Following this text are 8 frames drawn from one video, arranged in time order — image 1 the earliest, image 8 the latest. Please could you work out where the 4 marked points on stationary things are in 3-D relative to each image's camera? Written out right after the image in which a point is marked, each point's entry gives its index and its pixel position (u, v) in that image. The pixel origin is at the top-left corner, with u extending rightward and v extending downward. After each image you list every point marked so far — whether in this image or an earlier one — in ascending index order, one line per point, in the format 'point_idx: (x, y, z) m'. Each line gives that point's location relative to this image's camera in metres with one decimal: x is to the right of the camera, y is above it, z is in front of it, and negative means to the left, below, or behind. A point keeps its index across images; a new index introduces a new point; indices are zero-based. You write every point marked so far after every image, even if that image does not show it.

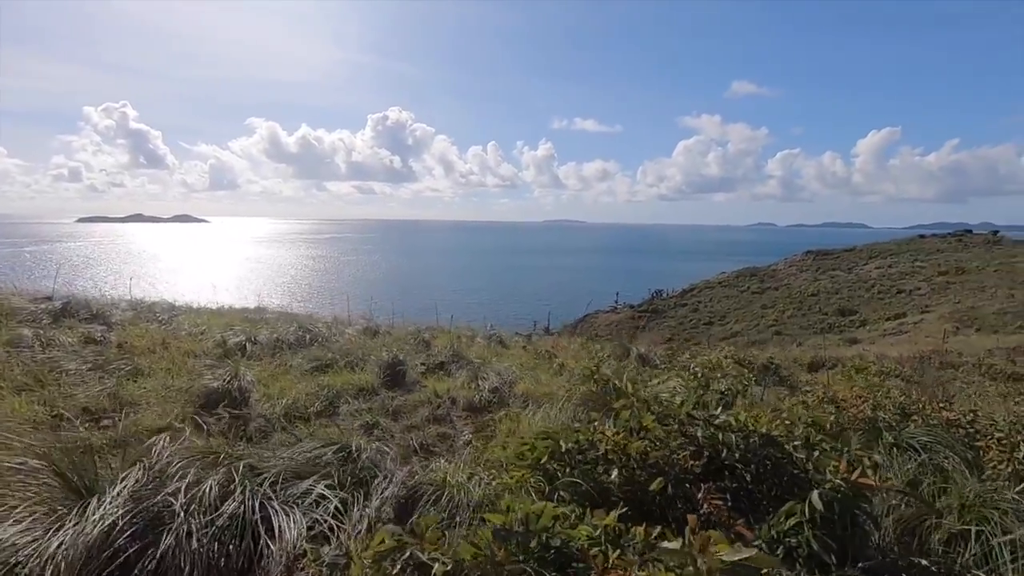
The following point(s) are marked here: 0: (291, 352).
0: (-3.1, -0.9, +7.6) m
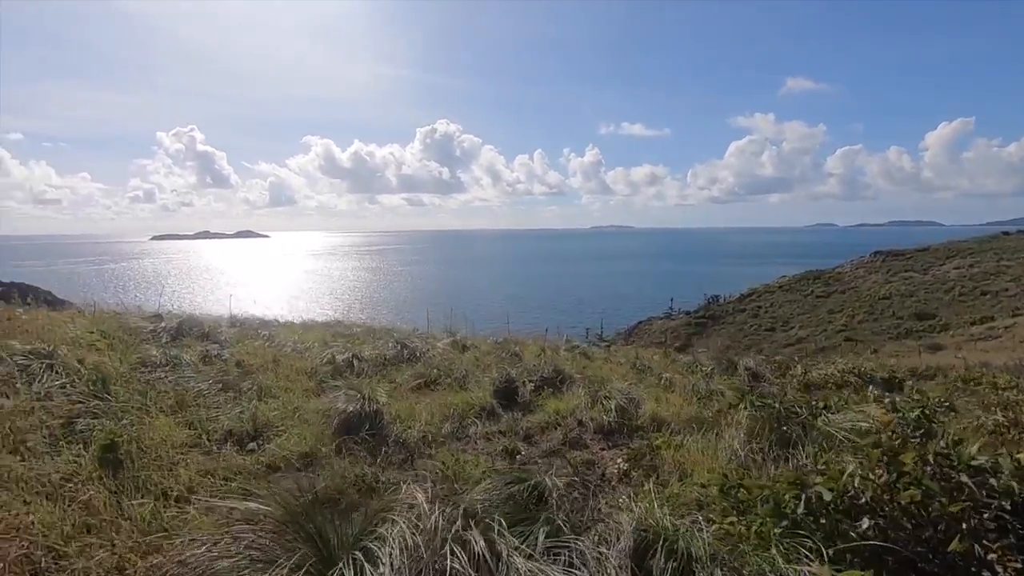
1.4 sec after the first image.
0: (-1.6, -1.1, +7.5) m
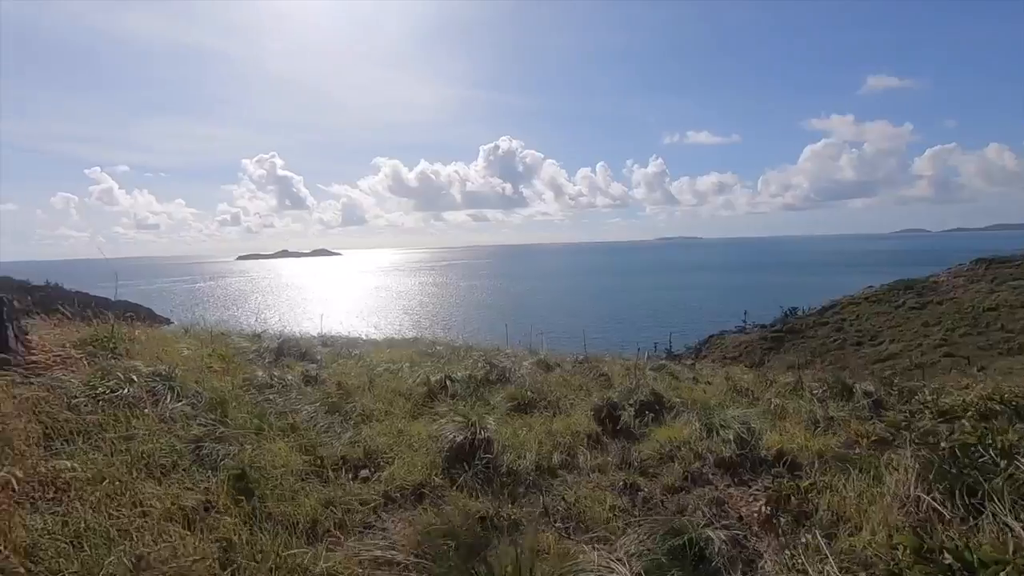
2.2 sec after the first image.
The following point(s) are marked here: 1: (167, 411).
0: (-0.3, -1.4, +7.4) m
1: (-3.2, -1.1, +4.9) m
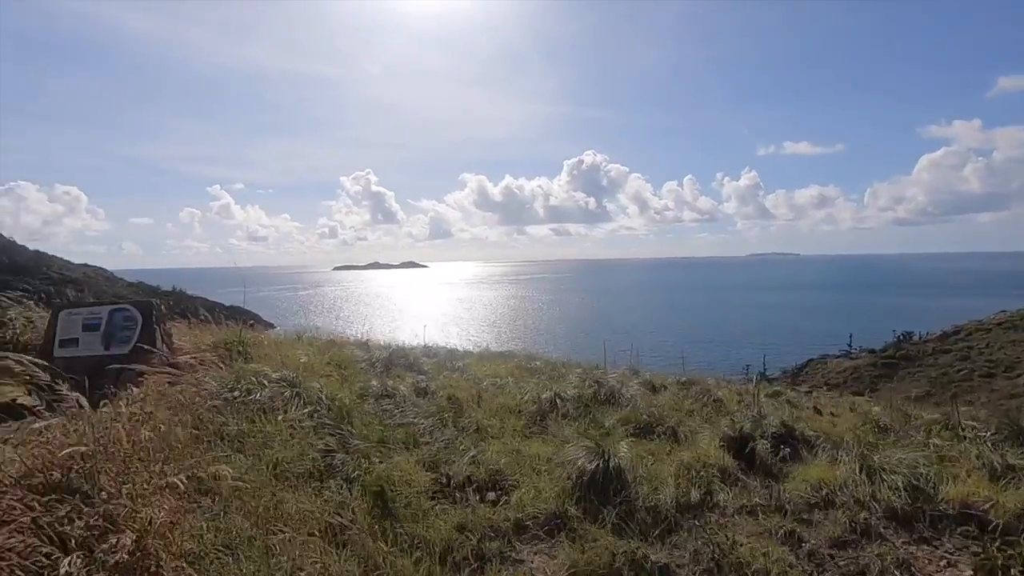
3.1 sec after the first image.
0: (+1.2, -1.6, +7.0) m
1: (-2.0, -1.2, +5.0) m
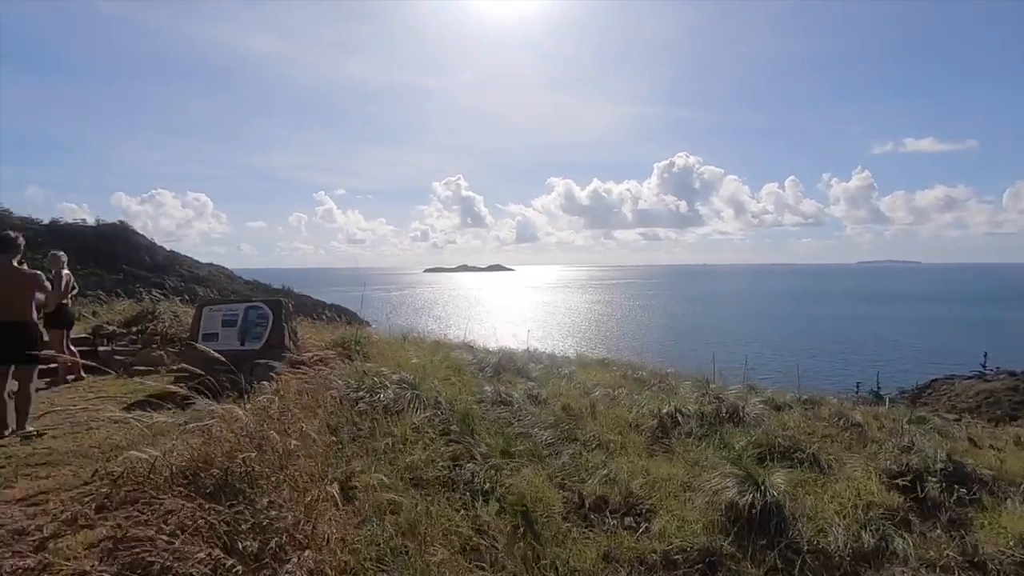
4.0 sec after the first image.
0: (+2.6, -1.7, +6.5) m
1: (-0.9, -1.2, +5.0) m
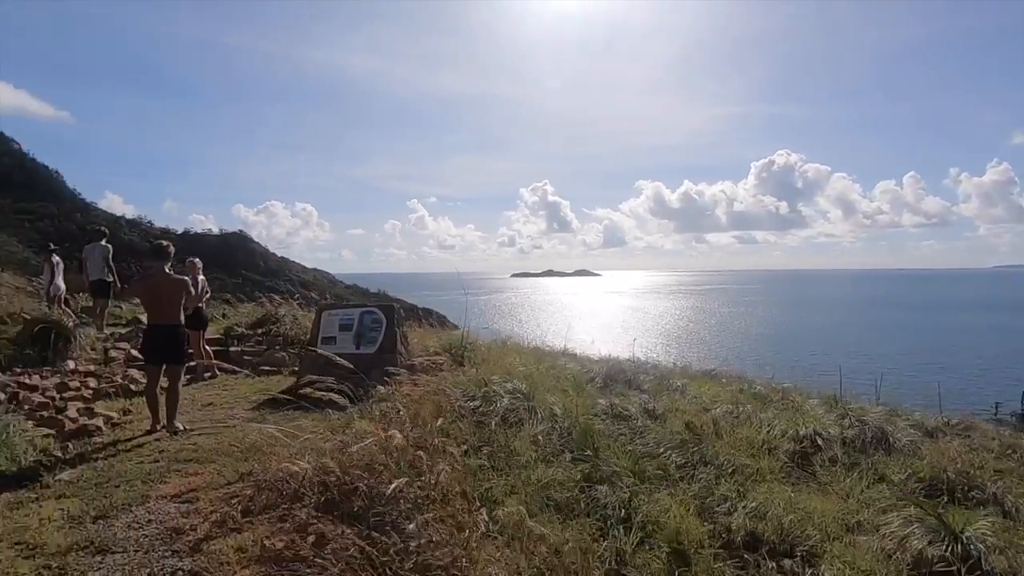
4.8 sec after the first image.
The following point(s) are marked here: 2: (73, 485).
0: (+3.9, -1.8, +5.7) m
1: (+0.2, -1.3, +4.8) m
2: (-3.2, -1.4, +3.9) m
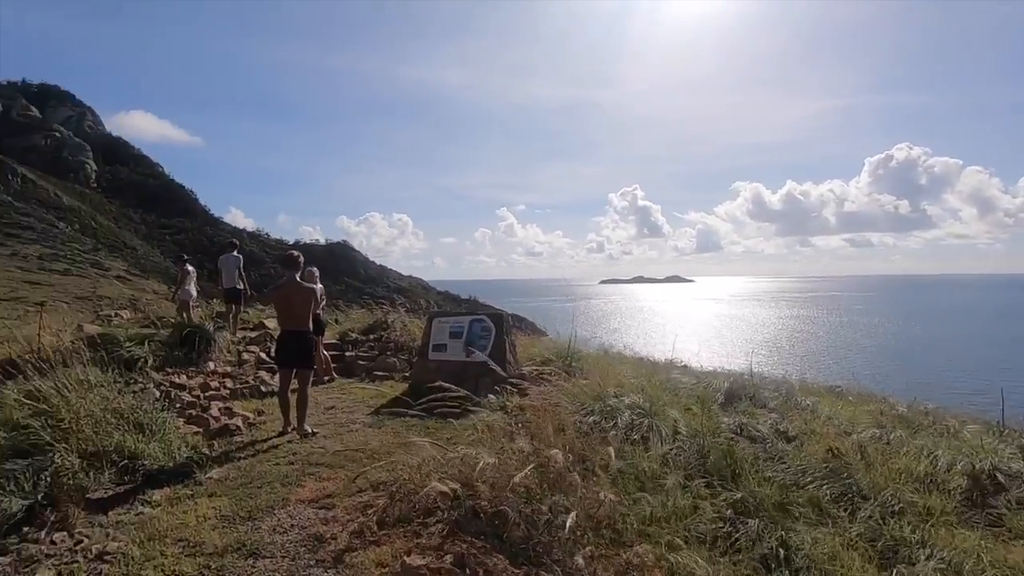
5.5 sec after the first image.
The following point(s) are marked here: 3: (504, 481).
0: (+5.1, -1.9, +4.7) m
1: (+1.3, -1.4, +4.4) m
2: (-2.2, -1.5, +4.1) m
3: (-0.1, -1.2, +3.4) m
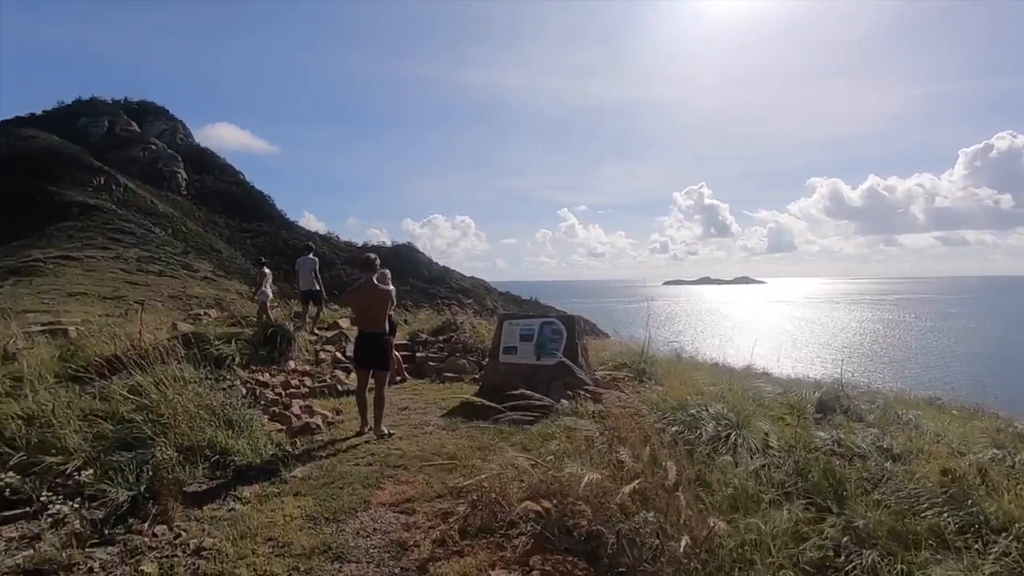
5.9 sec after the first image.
0: (+5.7, -2.0, +3.9) m
1: (+1.9, -1.4, +4.1) m
2: (-1.6, -1.5, +4.2) m
3: (+0.5, -1.3, +3.3) m
